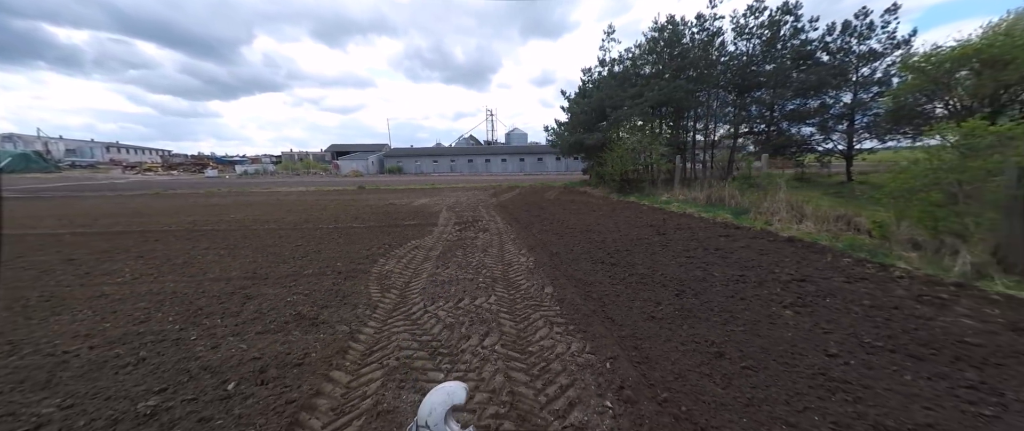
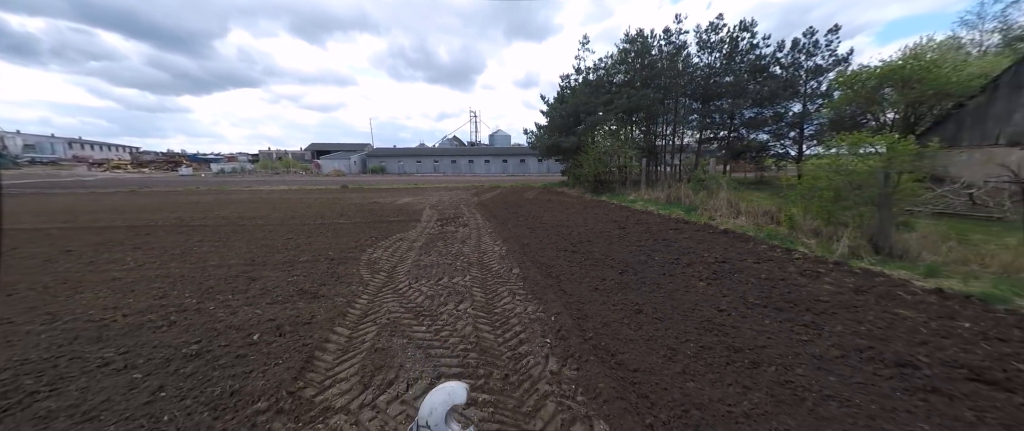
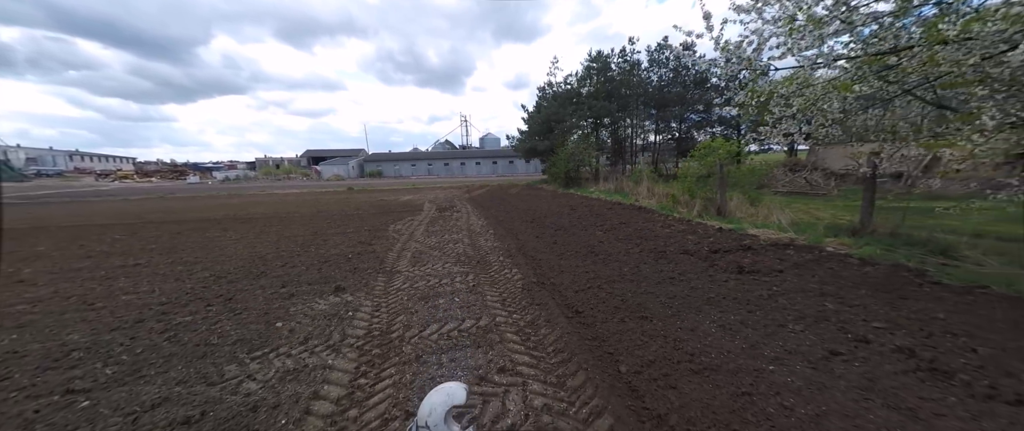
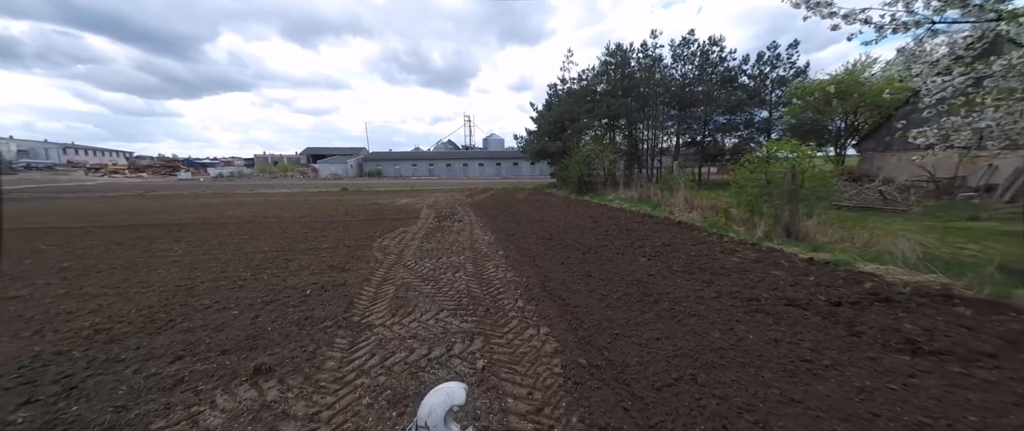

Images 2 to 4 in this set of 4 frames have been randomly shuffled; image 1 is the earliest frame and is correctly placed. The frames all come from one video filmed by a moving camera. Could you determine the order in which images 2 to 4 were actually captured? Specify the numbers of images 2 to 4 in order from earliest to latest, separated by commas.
2, 4, 3
